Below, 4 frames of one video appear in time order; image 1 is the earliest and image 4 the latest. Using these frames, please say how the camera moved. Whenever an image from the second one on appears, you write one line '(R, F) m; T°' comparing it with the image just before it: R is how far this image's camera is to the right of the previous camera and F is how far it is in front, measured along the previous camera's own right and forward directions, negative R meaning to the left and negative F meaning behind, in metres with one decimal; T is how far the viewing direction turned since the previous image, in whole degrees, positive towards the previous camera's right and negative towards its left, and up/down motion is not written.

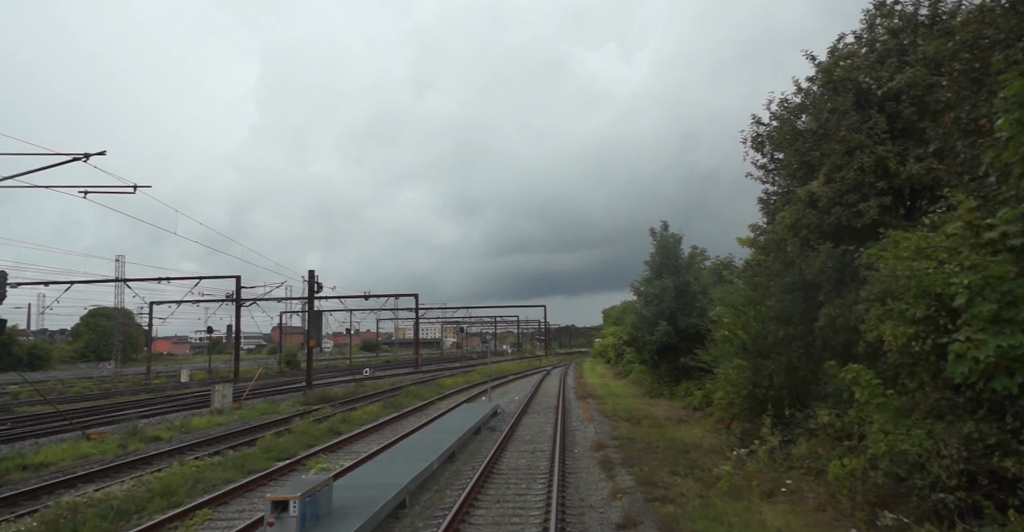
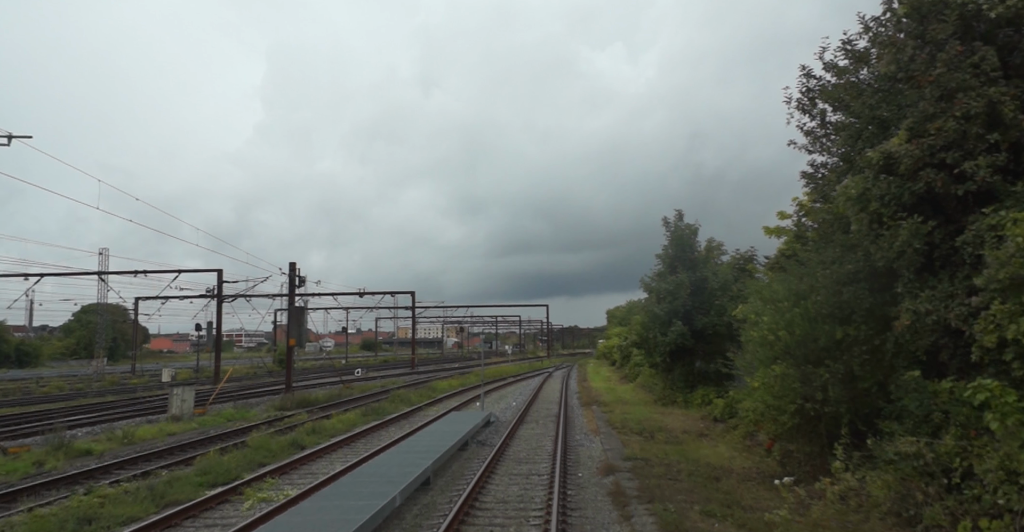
(+0.2, +2.6) m; 0°
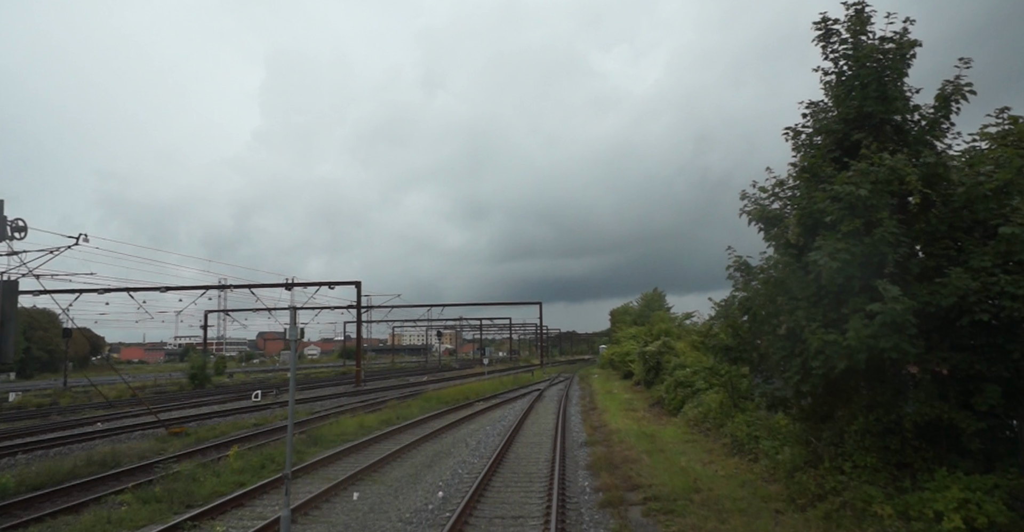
(+1.3, +15.4) m; 0°
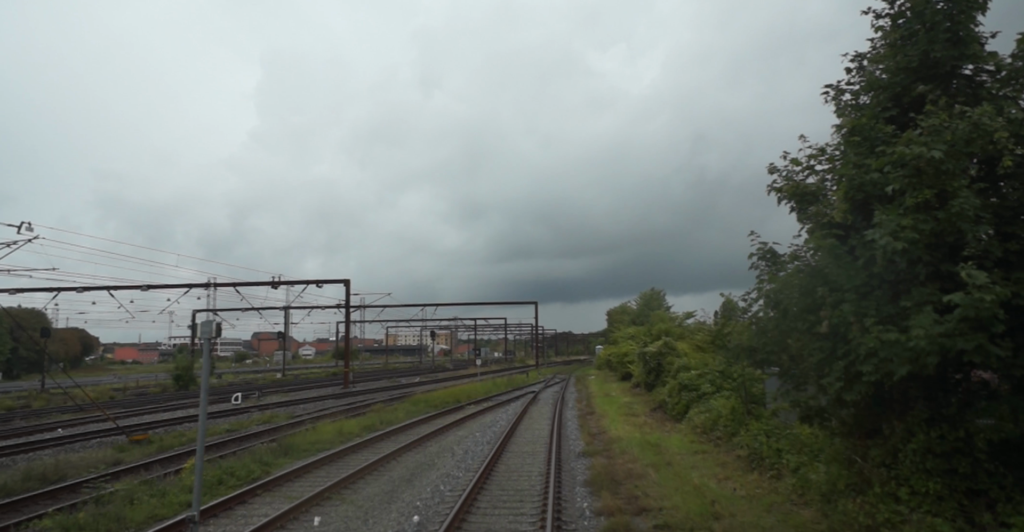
(+0.1, +1.7) m; 0°
